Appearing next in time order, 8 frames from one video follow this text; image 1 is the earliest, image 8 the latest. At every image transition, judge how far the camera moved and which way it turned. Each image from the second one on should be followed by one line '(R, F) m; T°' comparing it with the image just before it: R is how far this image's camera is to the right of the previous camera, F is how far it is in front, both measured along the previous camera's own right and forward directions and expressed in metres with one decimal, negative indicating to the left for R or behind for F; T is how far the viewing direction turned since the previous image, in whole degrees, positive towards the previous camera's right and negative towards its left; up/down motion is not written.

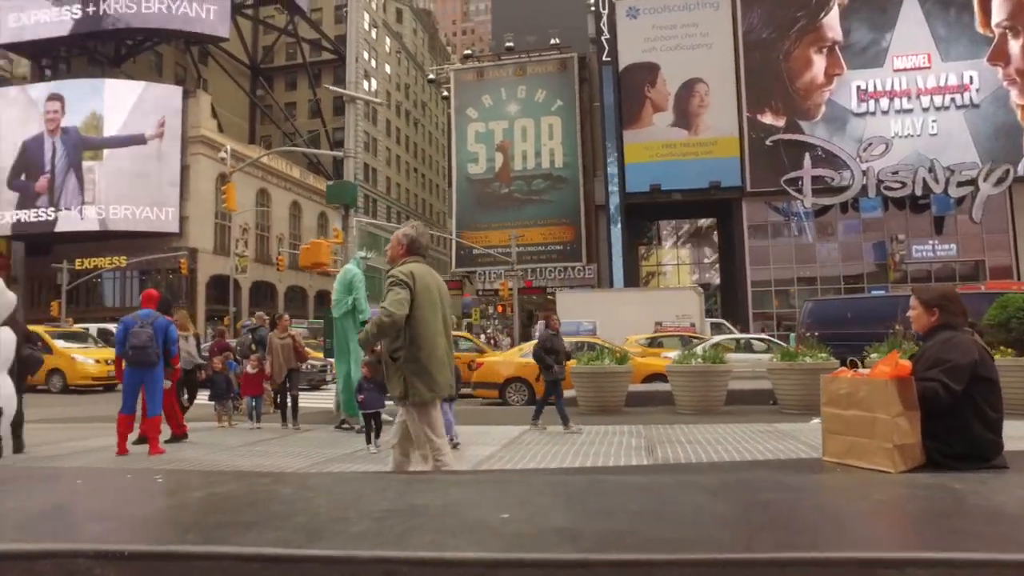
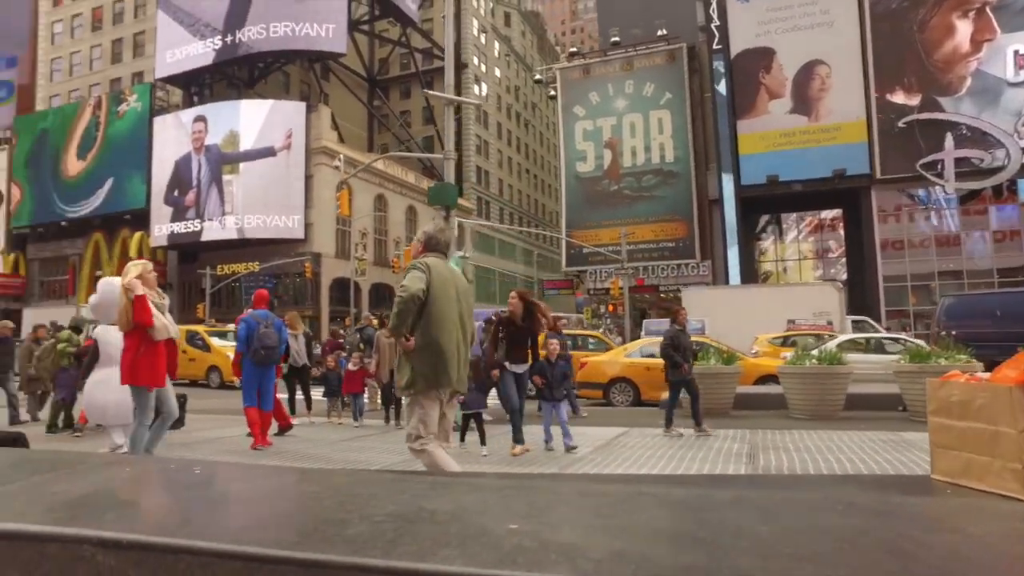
(+0.3, +0.2) m; -10°
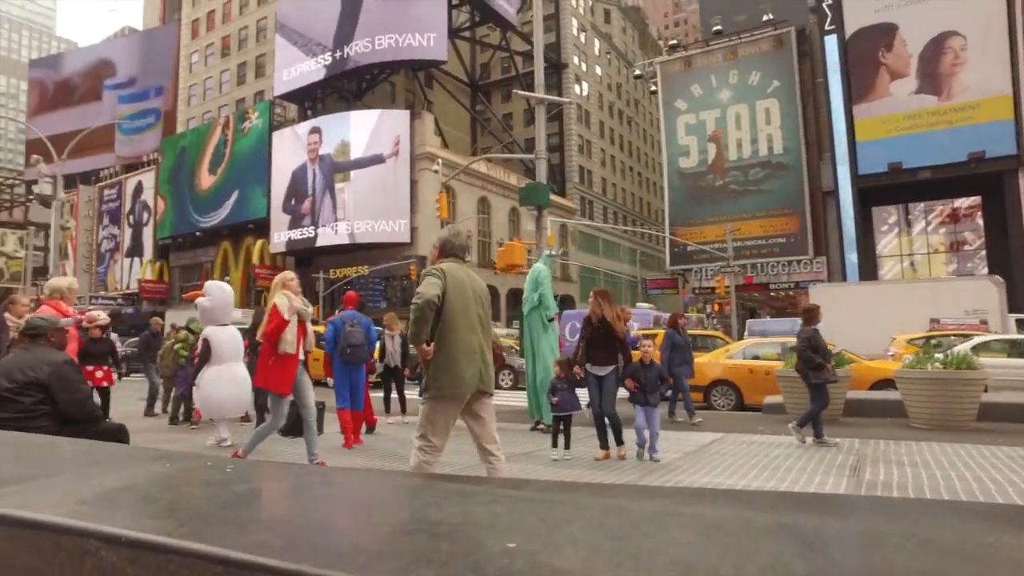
(+0.3, +0.2) m; -9°
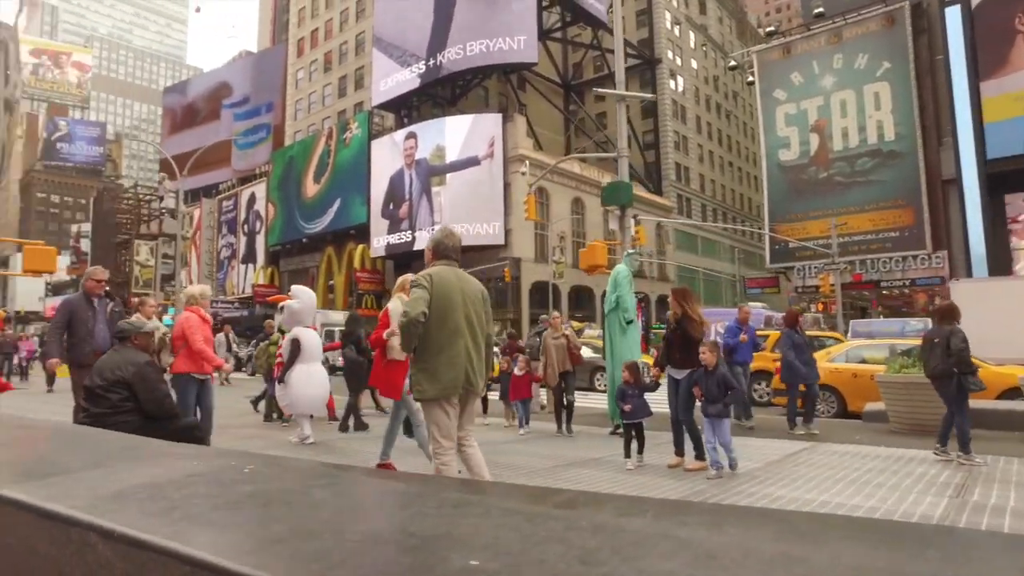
(+0.3, +0.1) m; -8°
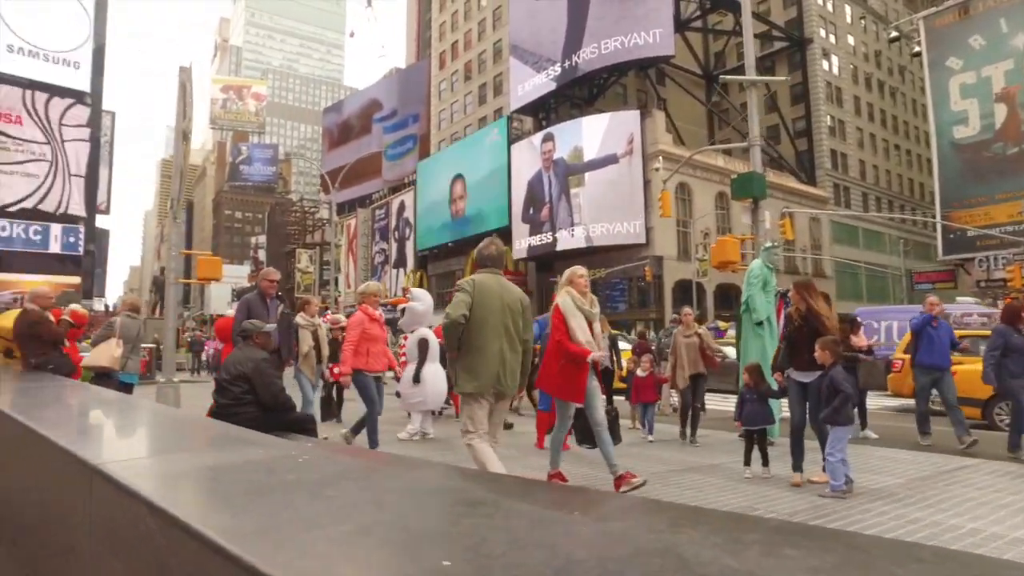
(+0.4, +0.1) m; -12°
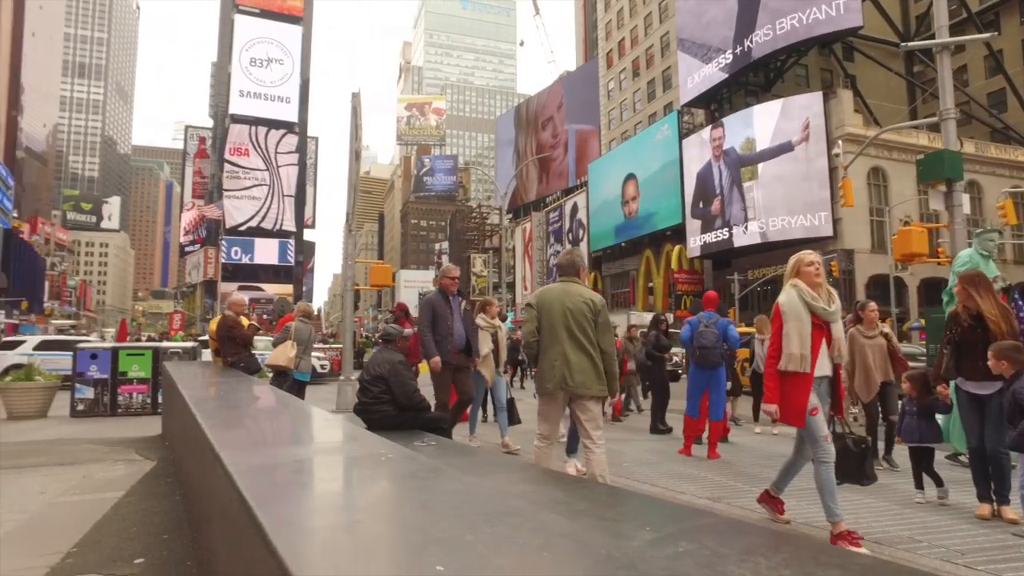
(+0.4, +0.1) m; -15°
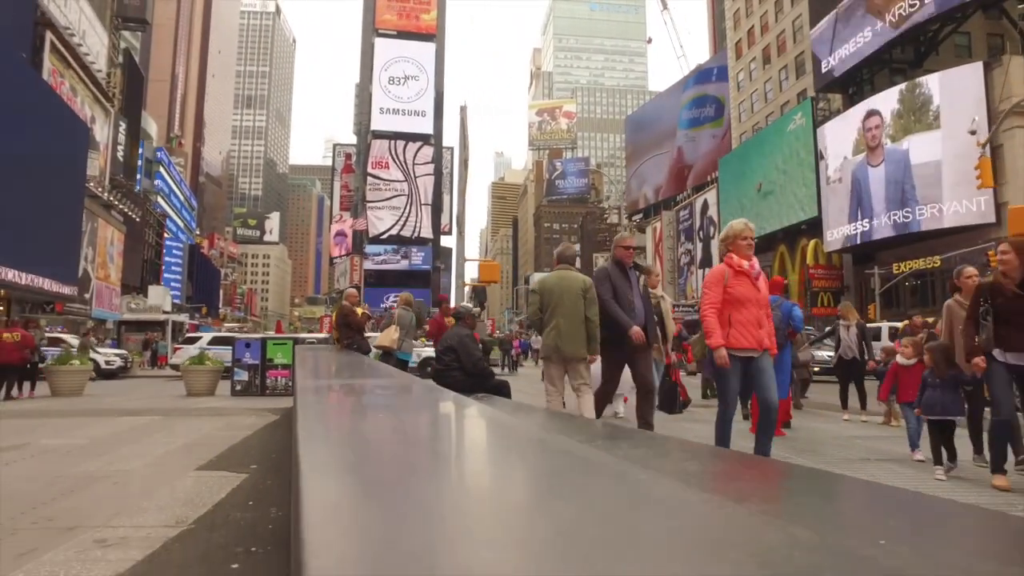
(+0.8, -0.8) m; -11°
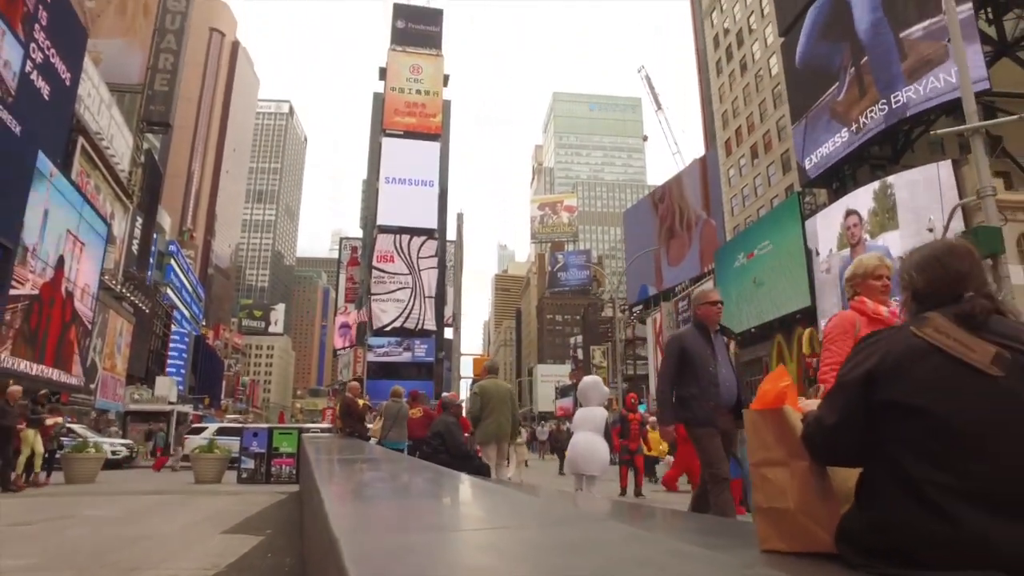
(+0.3, -1.2) m; 0°
